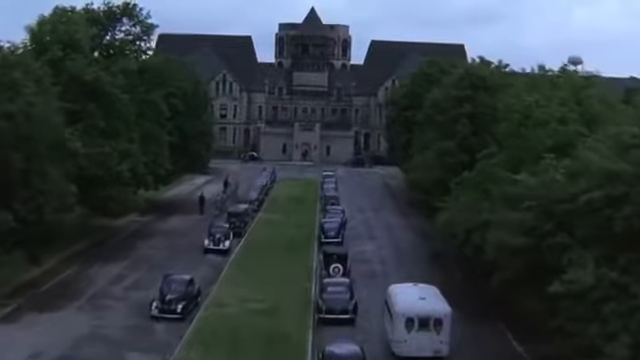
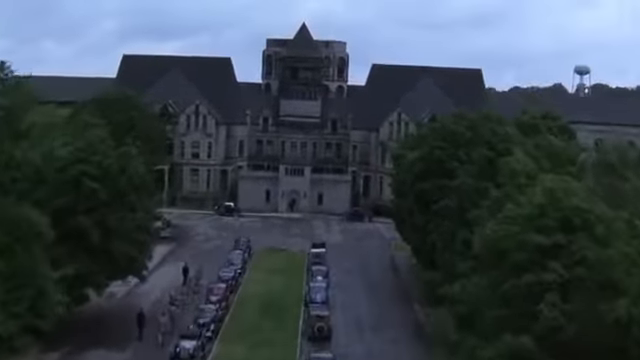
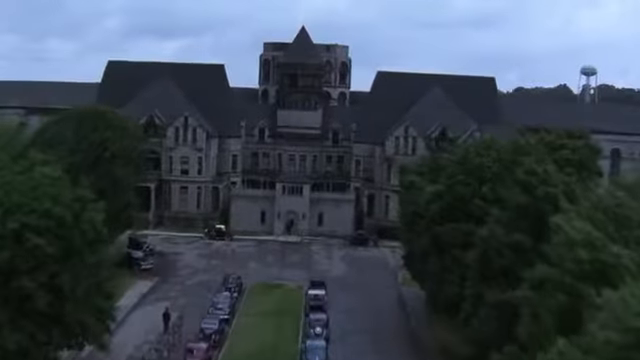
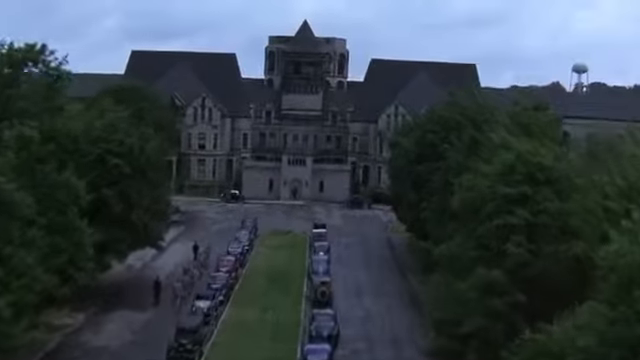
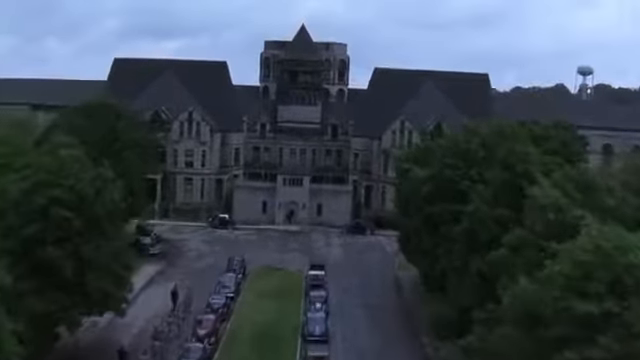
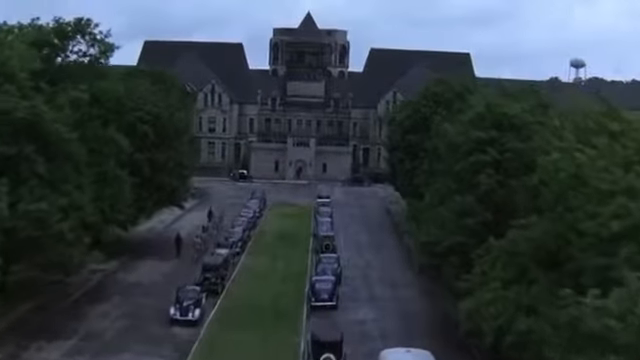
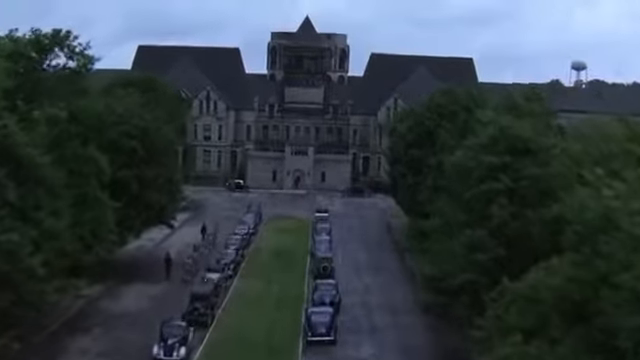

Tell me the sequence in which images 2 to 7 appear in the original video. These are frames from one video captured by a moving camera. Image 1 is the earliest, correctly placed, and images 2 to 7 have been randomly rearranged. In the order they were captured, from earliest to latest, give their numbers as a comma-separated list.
6, 7, 4, 2, 5, 3
